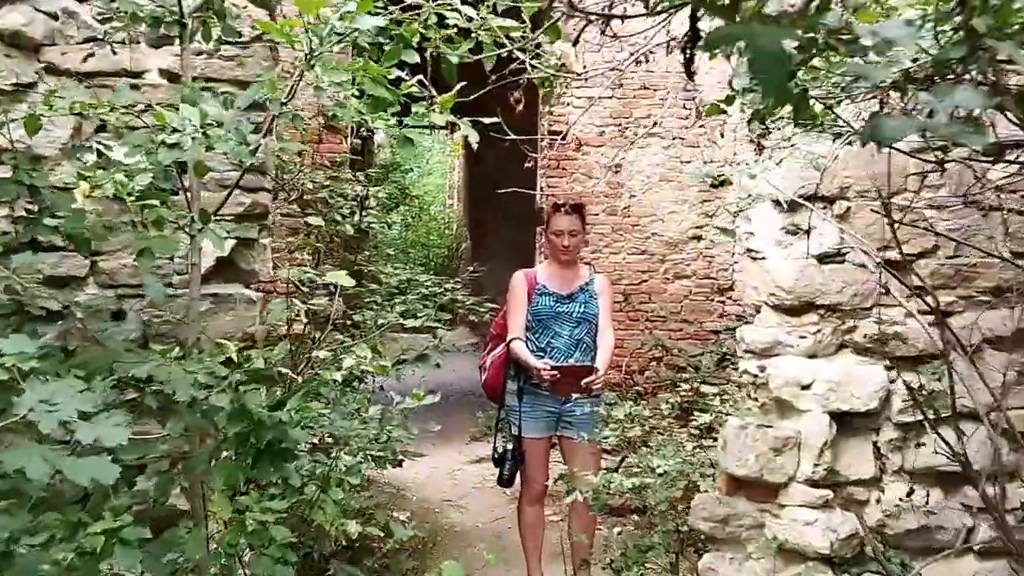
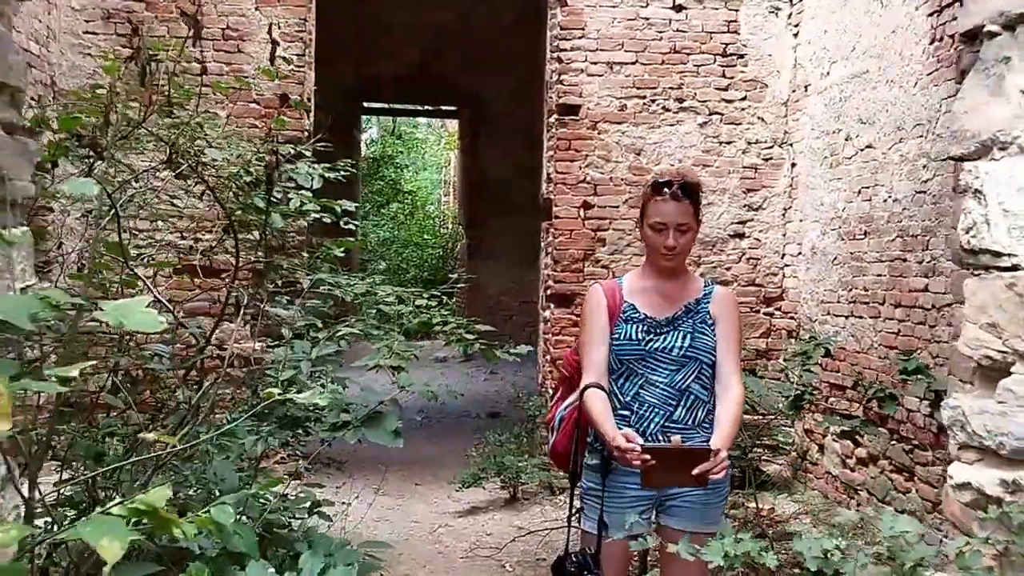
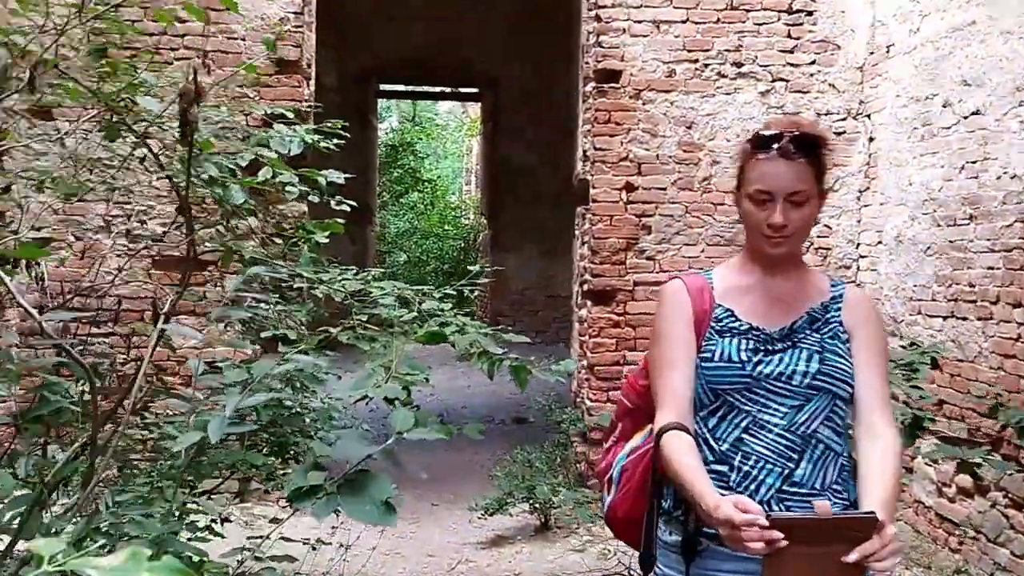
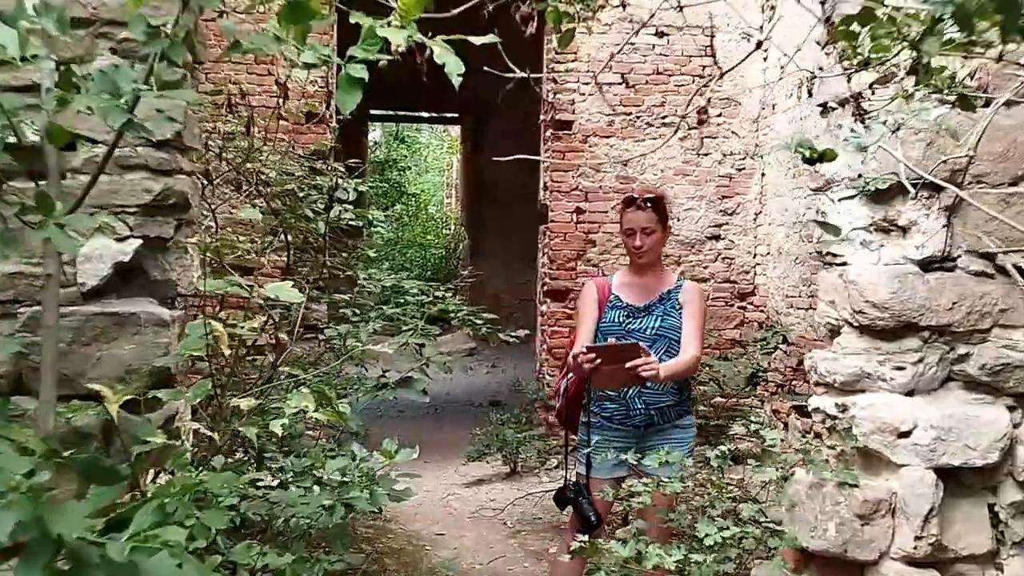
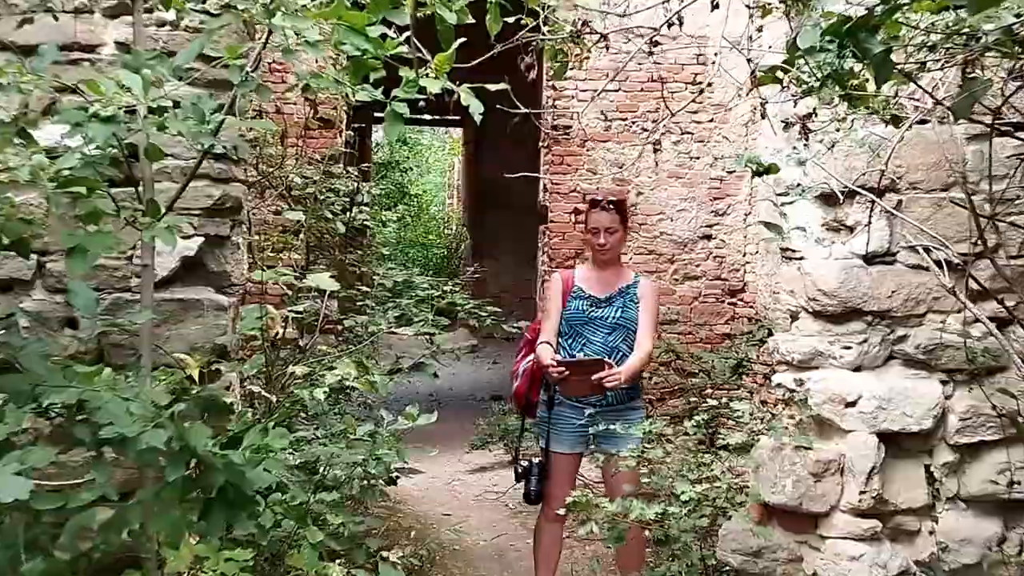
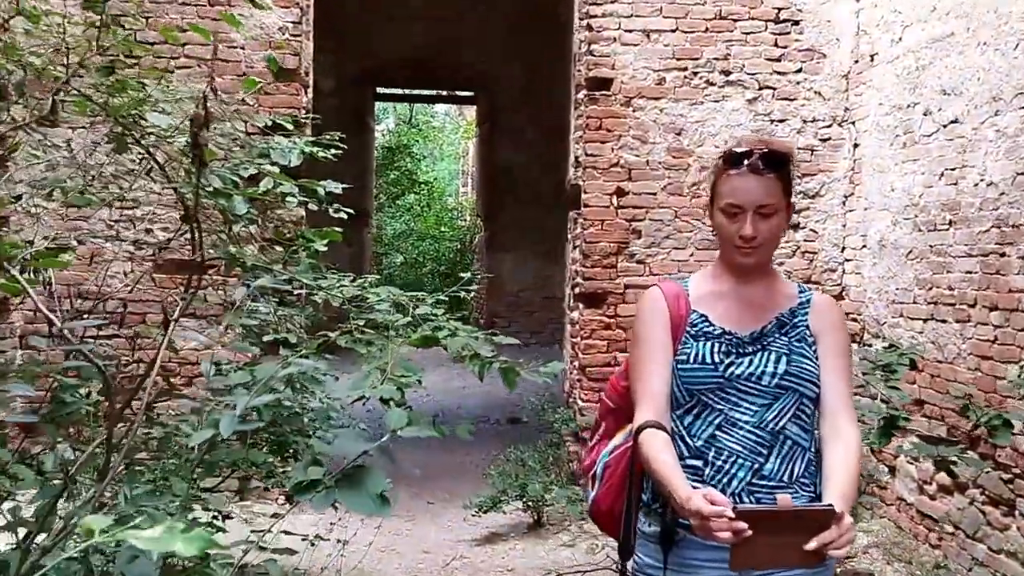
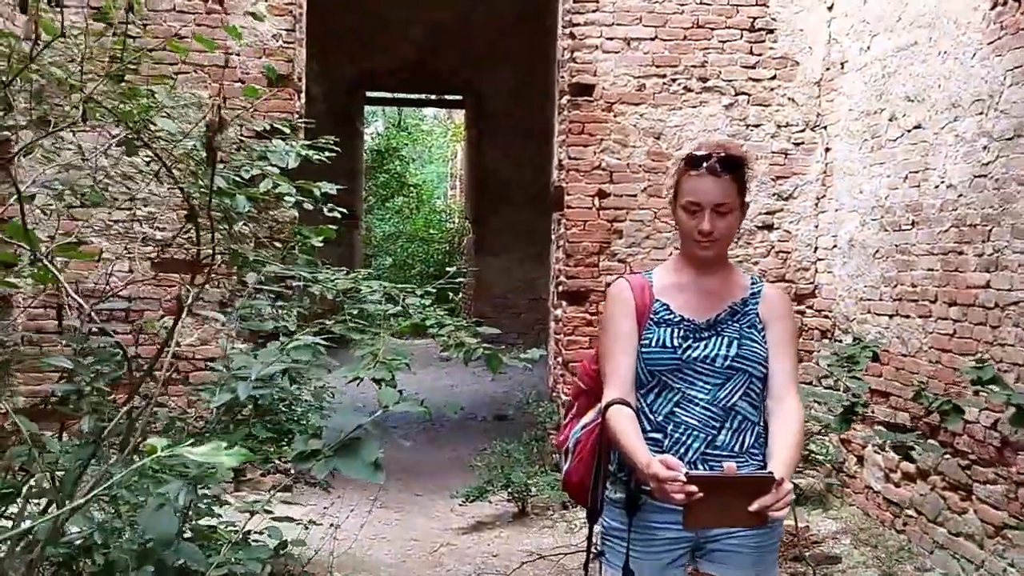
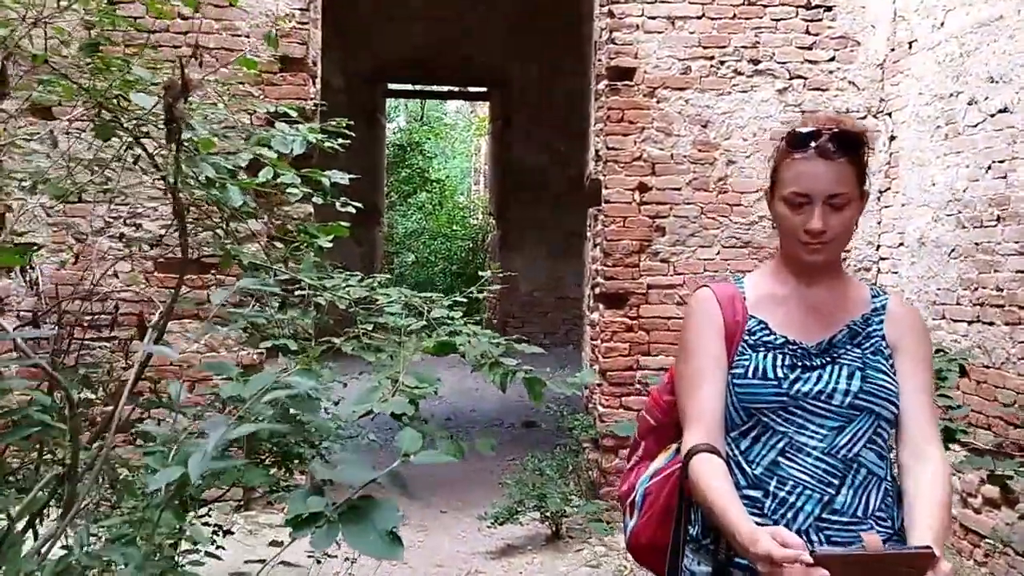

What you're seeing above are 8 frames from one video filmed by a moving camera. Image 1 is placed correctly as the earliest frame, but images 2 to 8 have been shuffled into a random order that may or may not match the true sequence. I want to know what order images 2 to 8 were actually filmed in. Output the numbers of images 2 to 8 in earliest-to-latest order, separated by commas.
5, 4, 2, 7, 6, 3, 8
